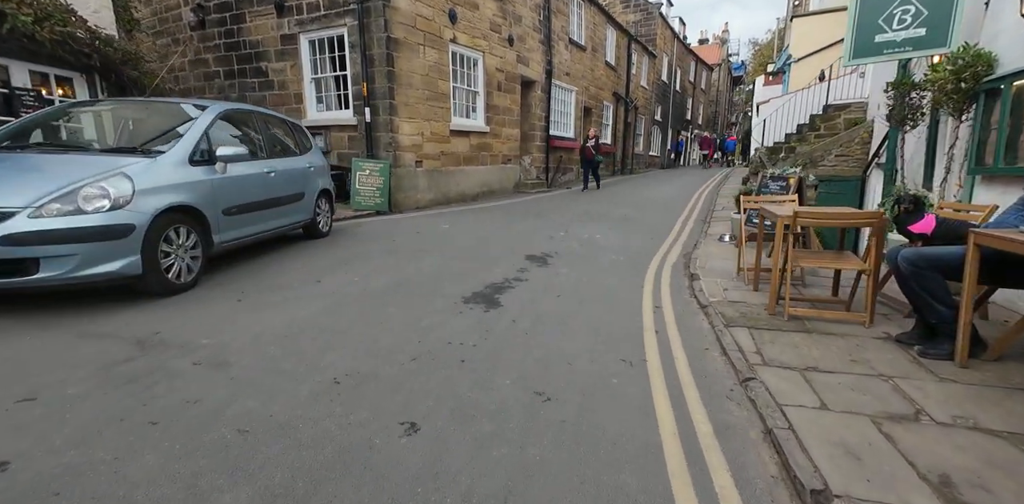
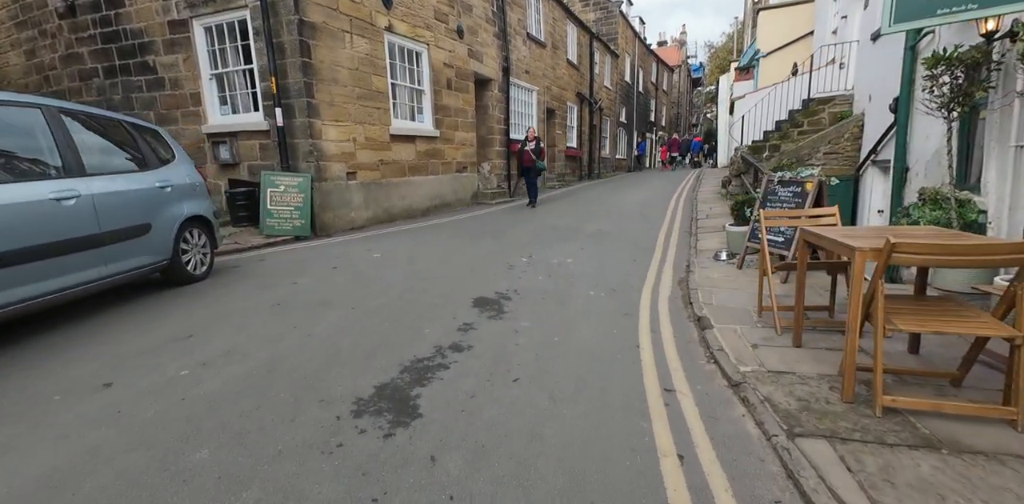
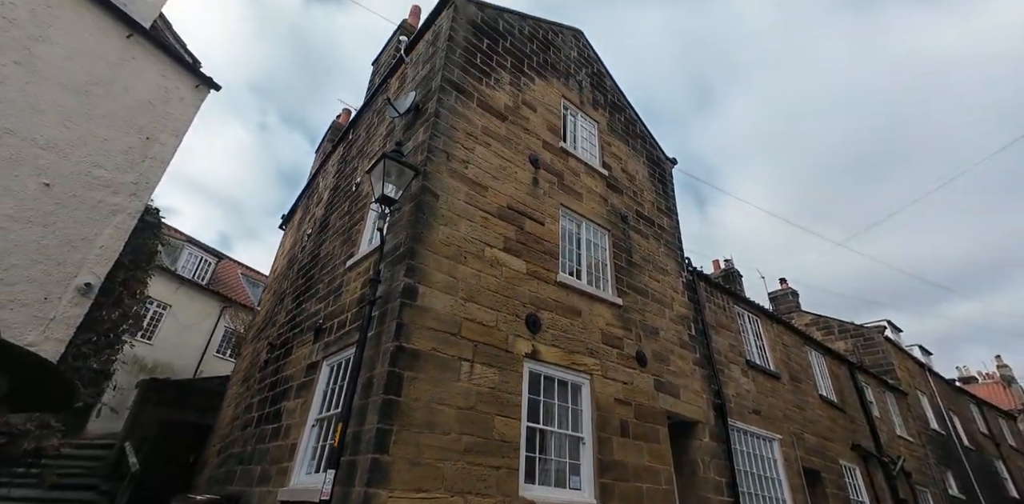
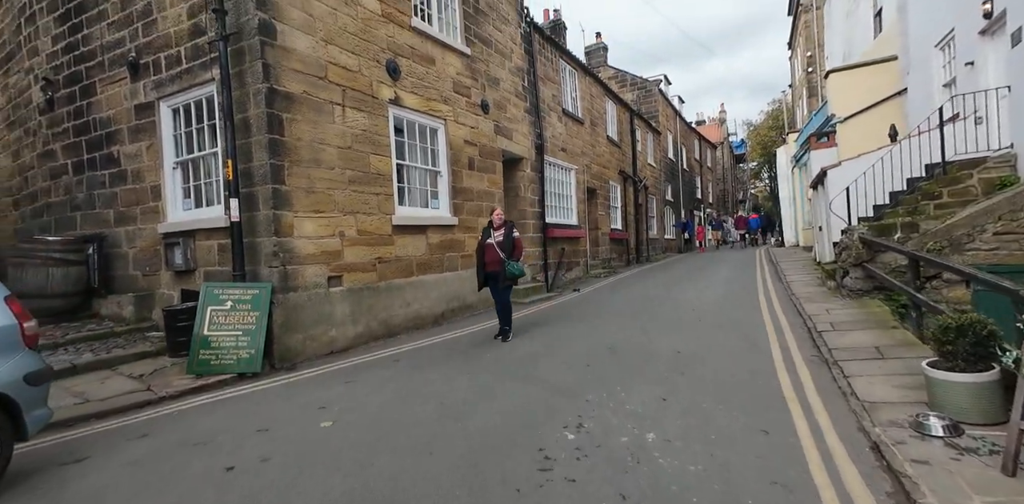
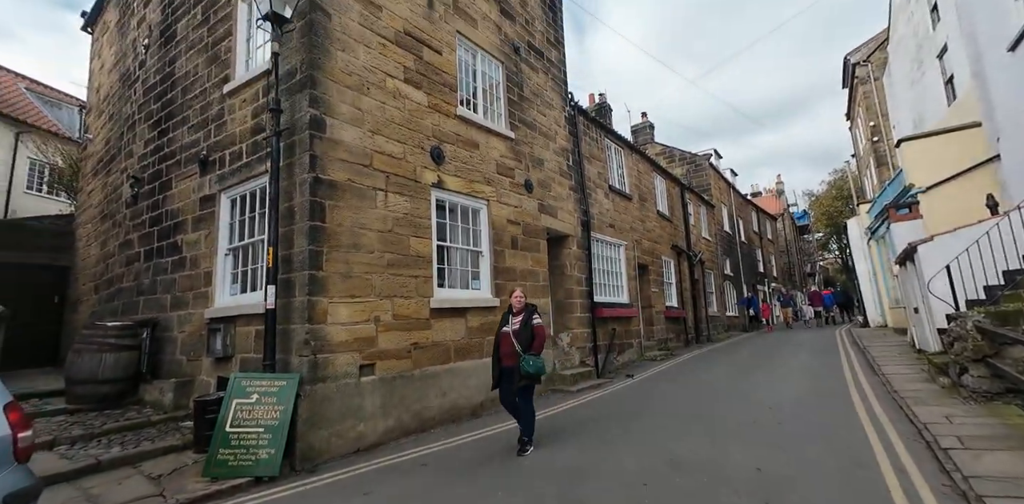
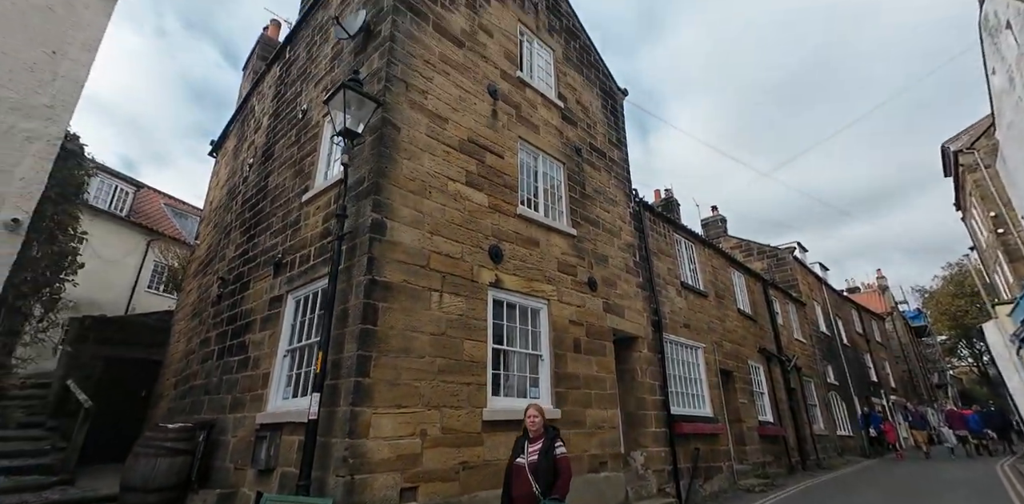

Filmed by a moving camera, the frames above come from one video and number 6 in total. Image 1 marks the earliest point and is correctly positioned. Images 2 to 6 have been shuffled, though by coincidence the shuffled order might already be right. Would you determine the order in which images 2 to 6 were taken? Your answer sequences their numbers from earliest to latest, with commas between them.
2, 4, 5, 6, 3
